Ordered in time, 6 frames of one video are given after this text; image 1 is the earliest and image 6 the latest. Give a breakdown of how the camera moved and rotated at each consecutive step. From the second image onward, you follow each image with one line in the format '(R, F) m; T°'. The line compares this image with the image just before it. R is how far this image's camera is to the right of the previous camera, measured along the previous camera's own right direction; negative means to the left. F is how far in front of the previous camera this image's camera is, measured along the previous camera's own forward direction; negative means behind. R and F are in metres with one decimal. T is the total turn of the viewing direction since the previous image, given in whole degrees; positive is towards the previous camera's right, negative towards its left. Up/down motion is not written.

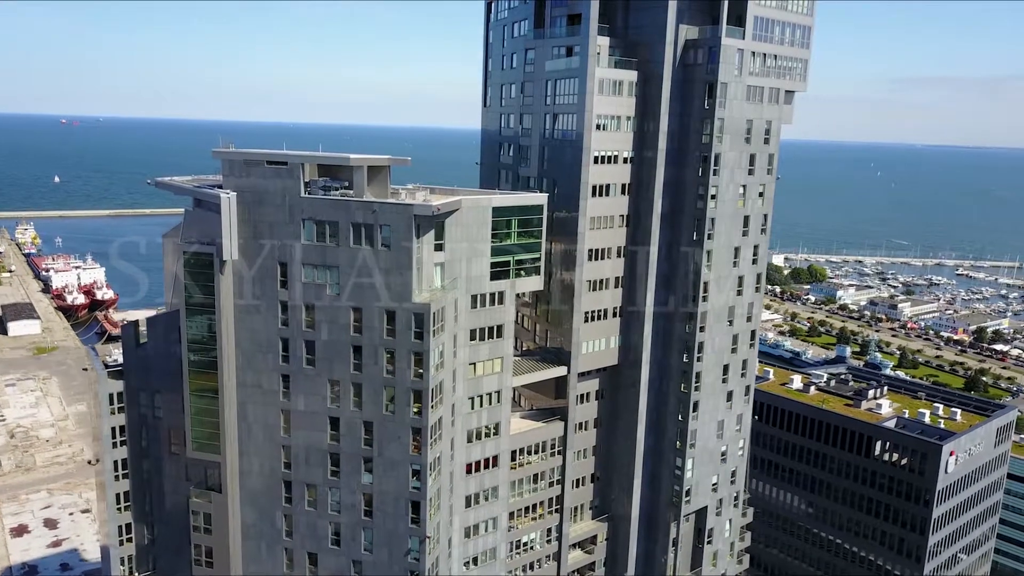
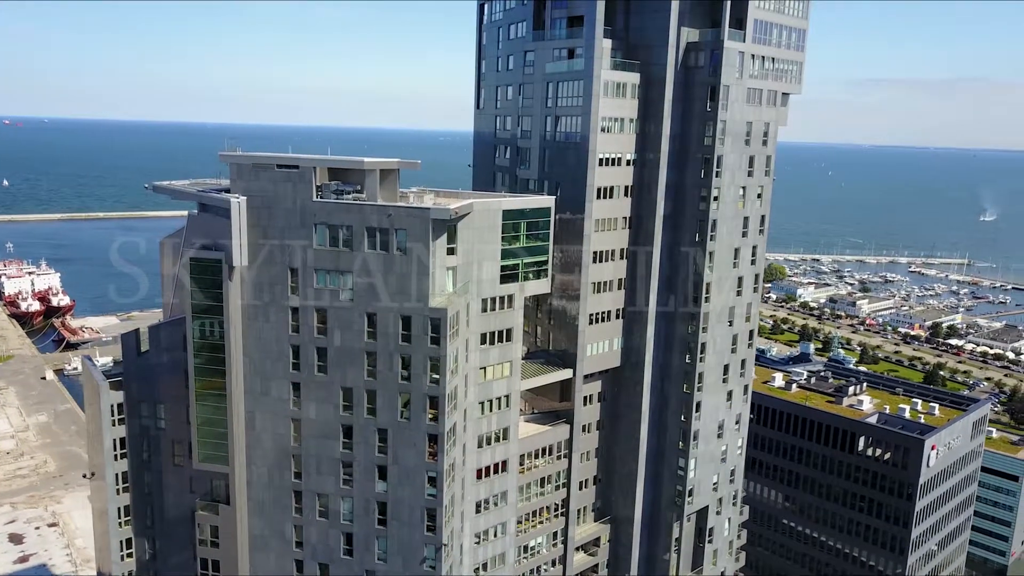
(-3.1, +0.5) m; +2°
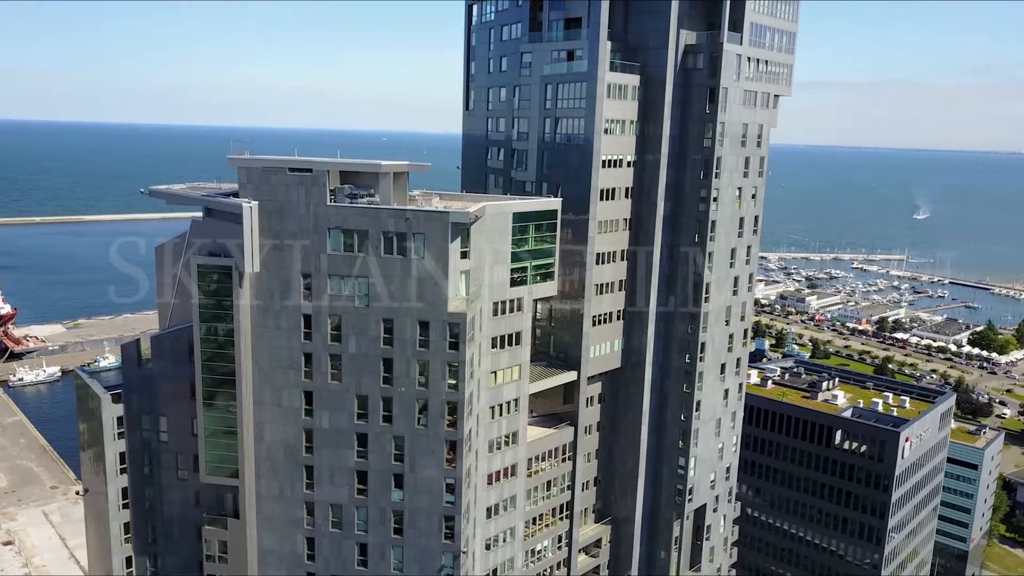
(-3.7, +0.5) m; +3°
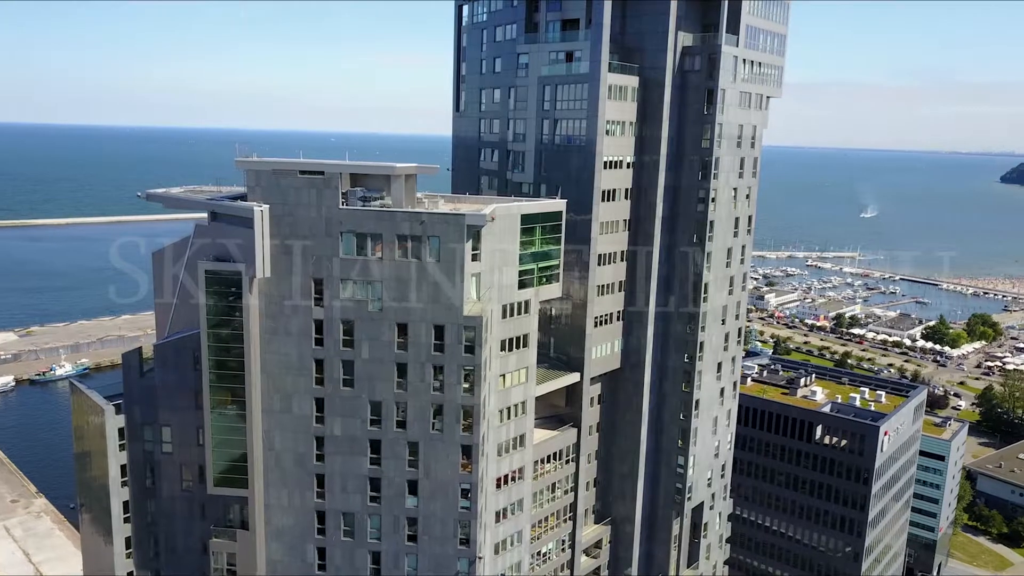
(-3.1, +0.4) m; +3°
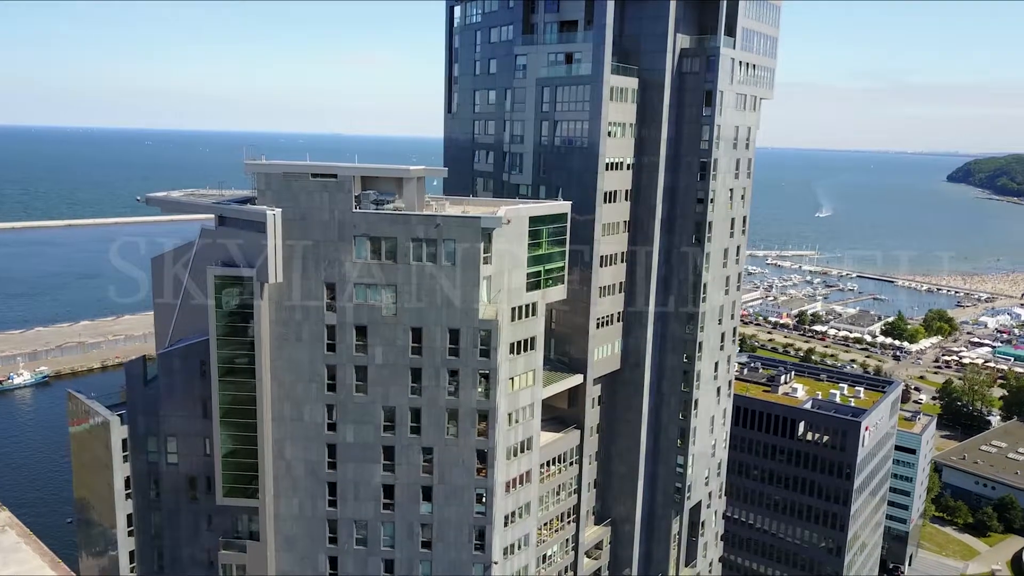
(-2.9, +0.3) m; +2°
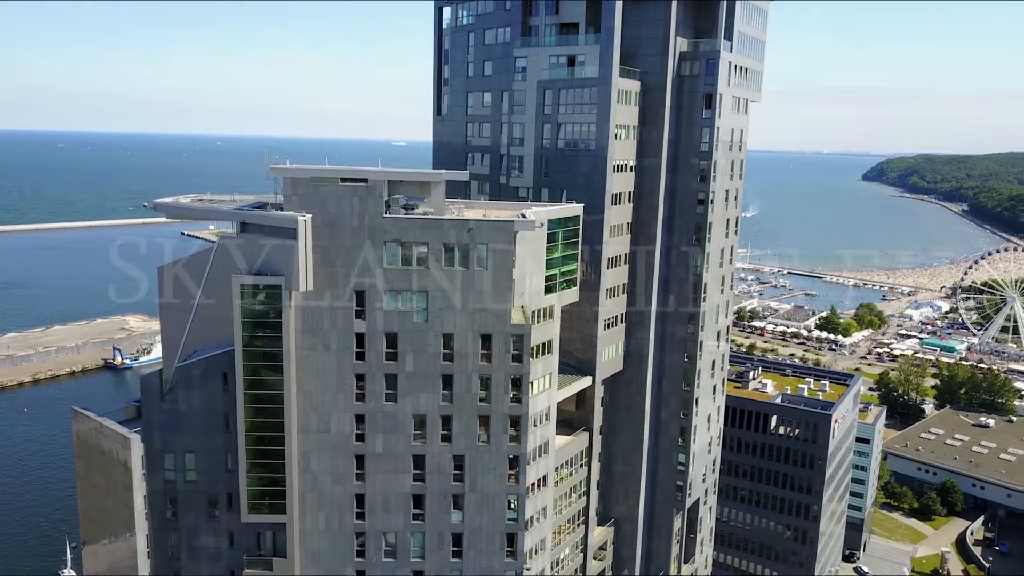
(-5.2, +0.5) m; +4°
